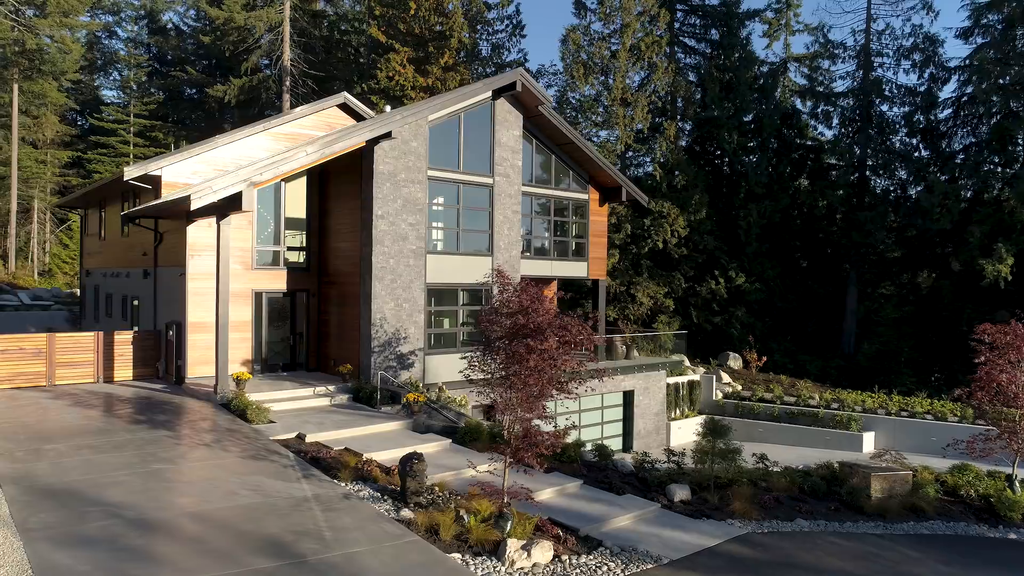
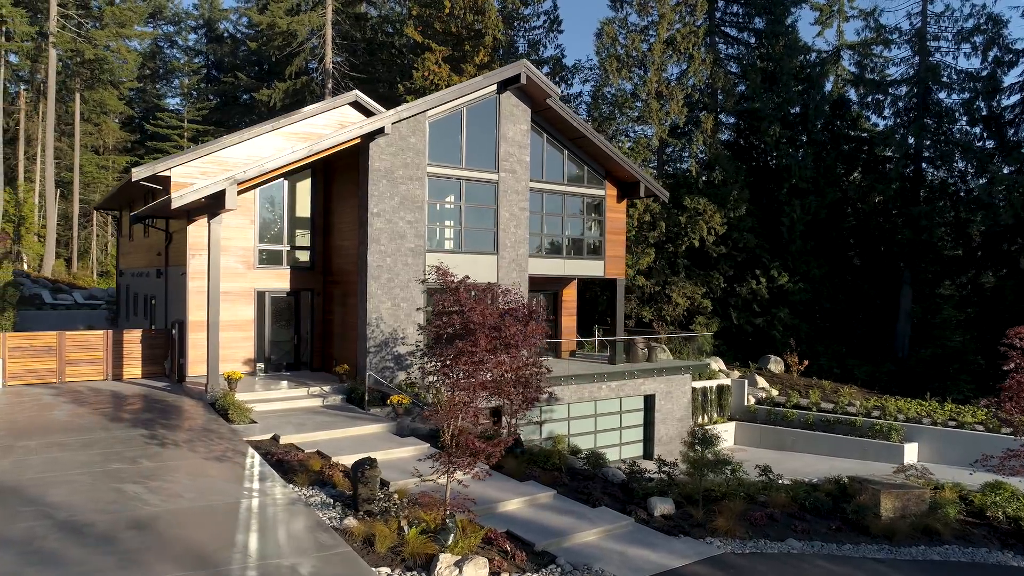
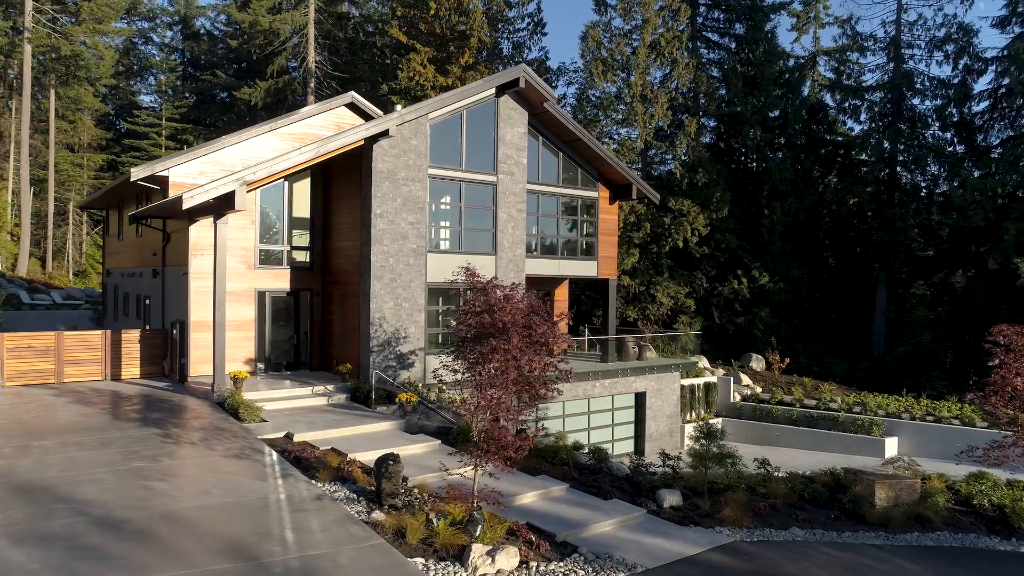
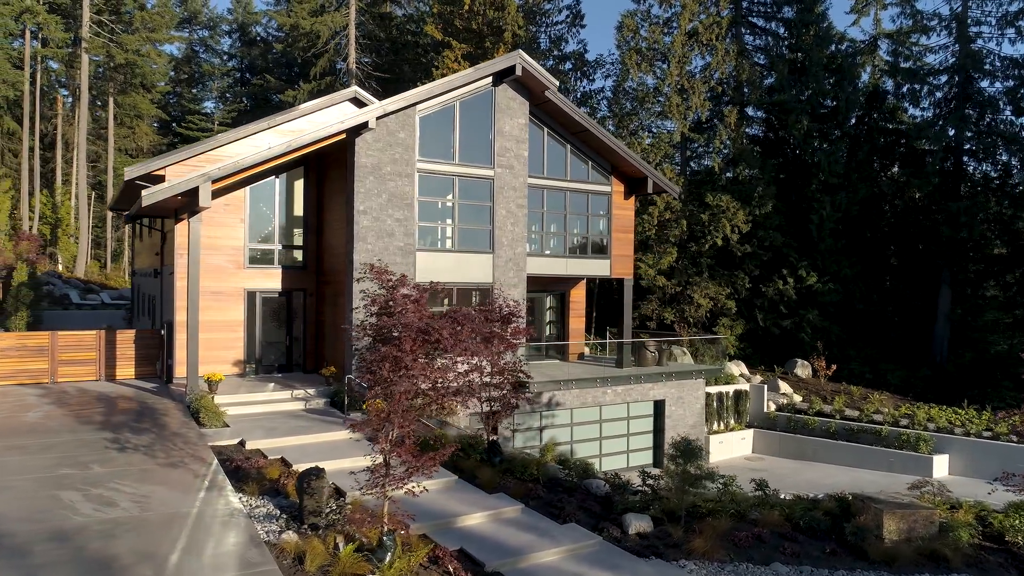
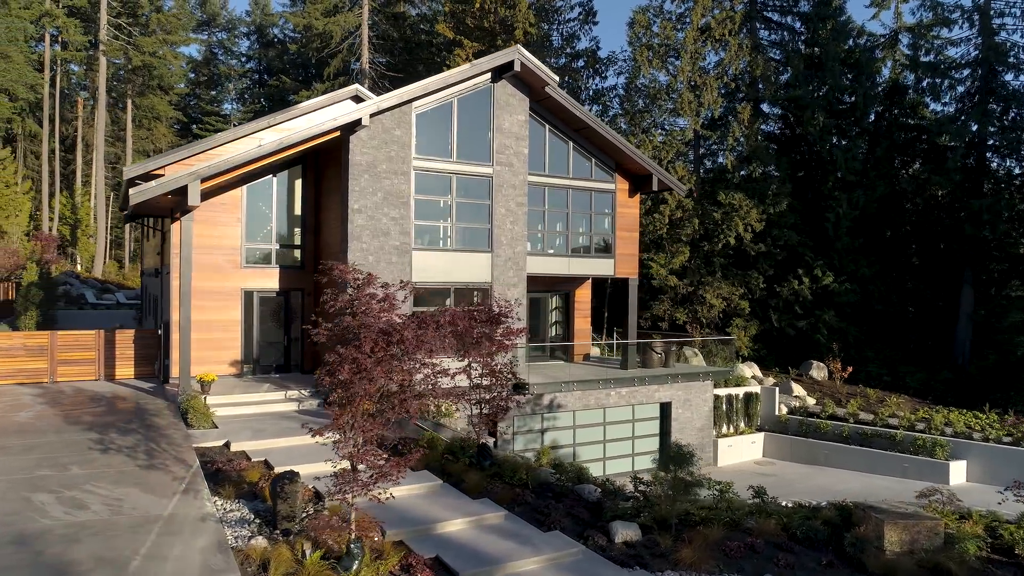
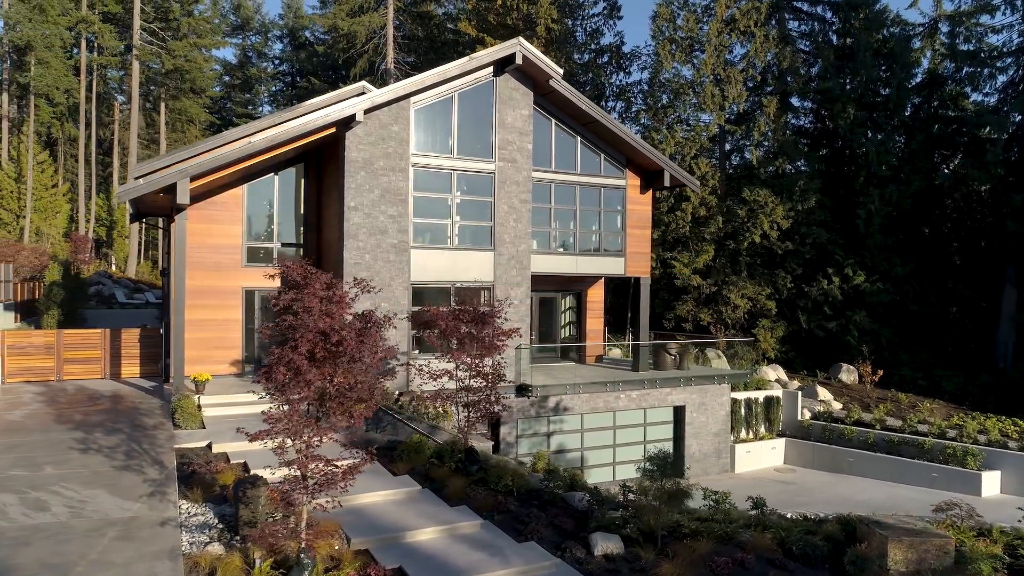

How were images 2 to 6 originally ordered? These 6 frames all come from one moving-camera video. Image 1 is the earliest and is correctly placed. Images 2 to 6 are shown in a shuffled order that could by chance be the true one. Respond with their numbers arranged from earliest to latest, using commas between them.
3, 2, 4, 5, 6
